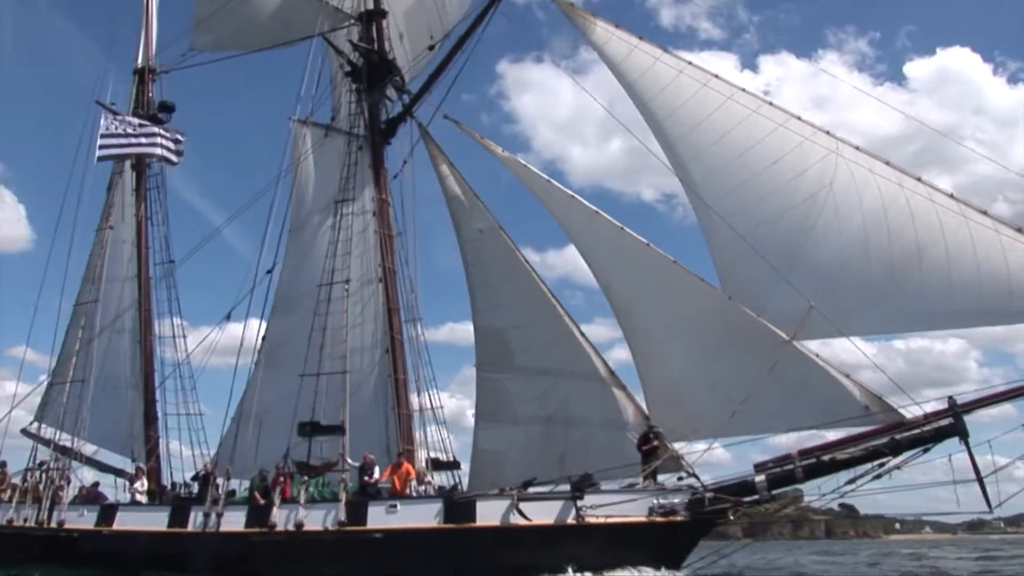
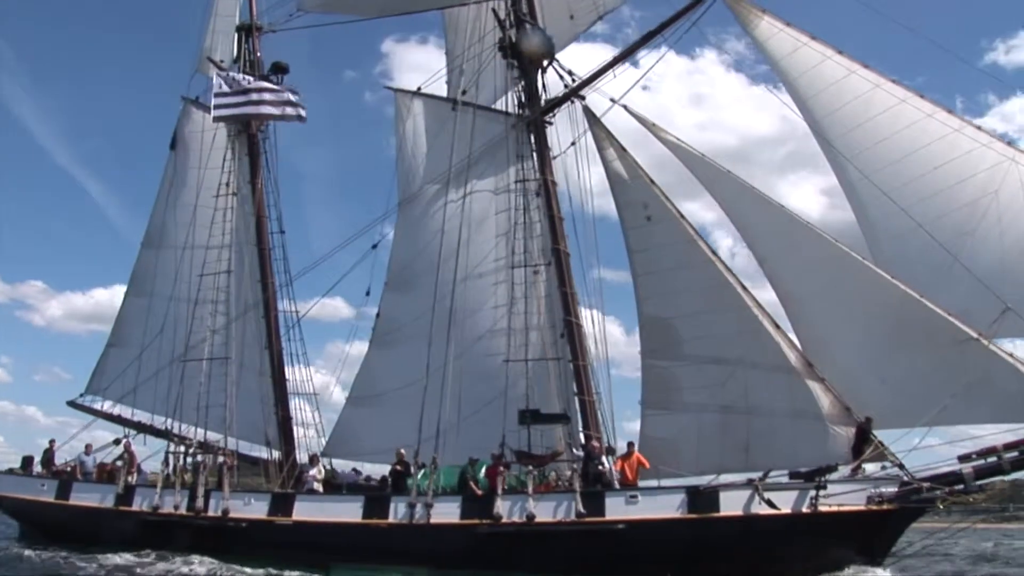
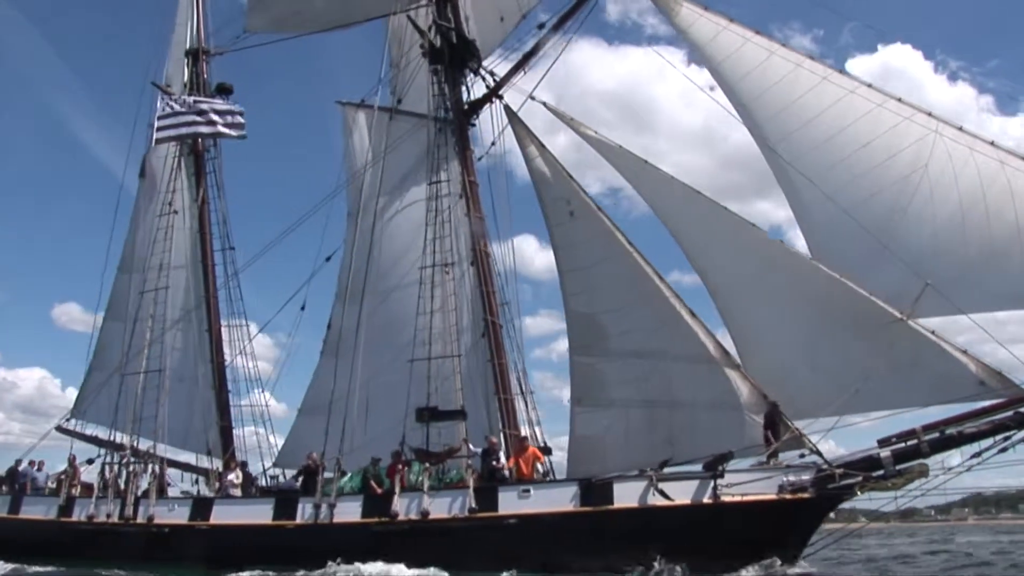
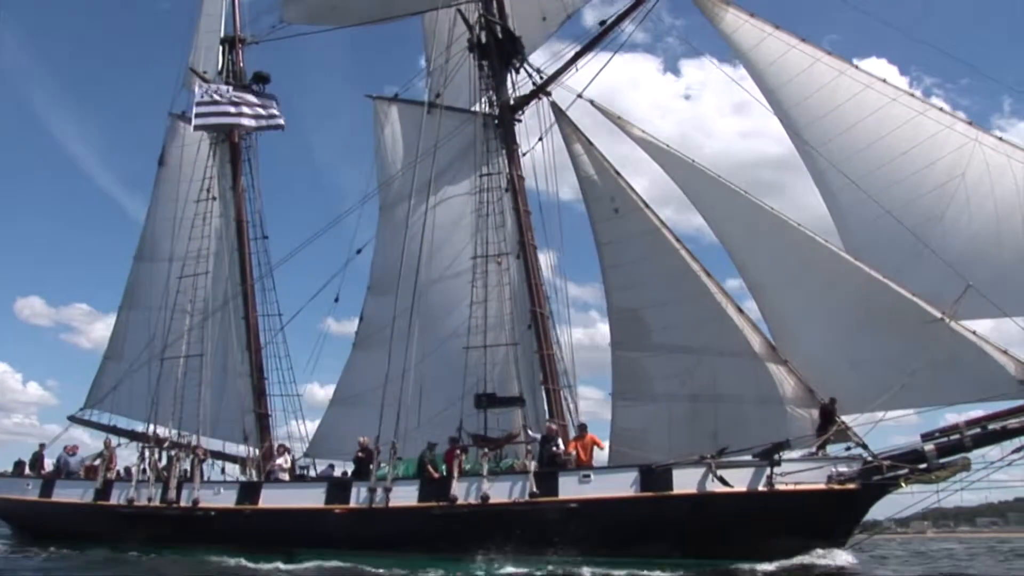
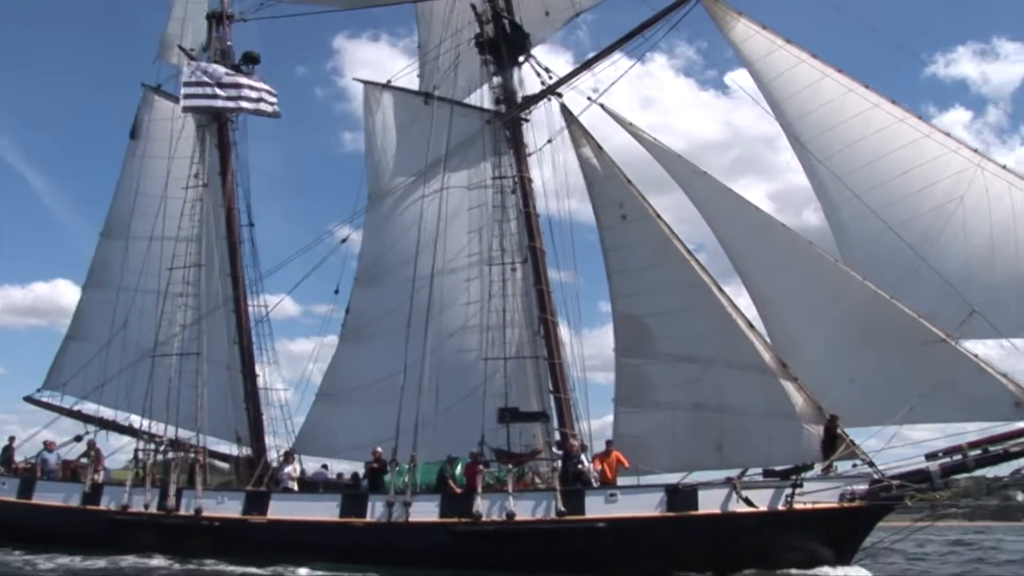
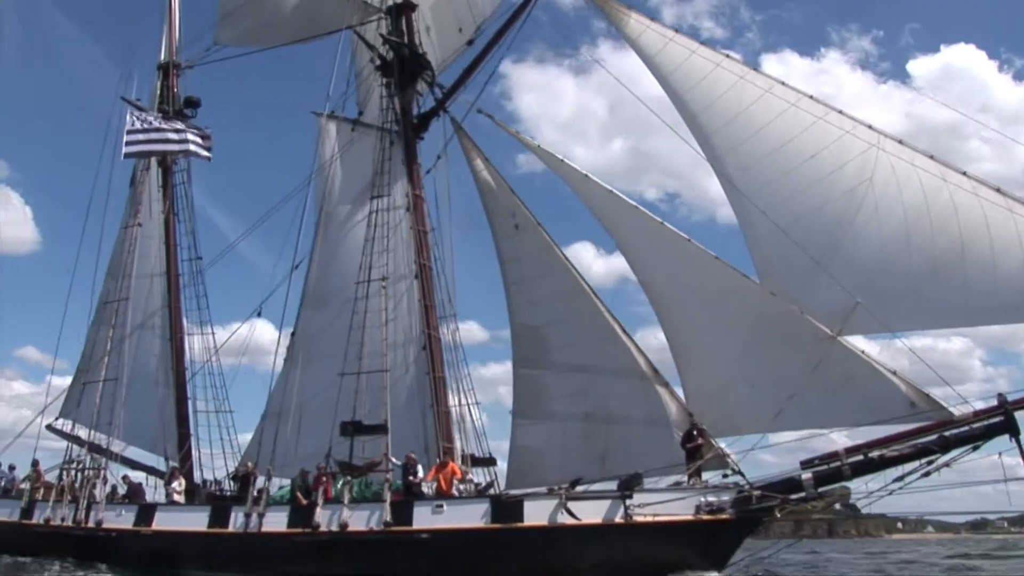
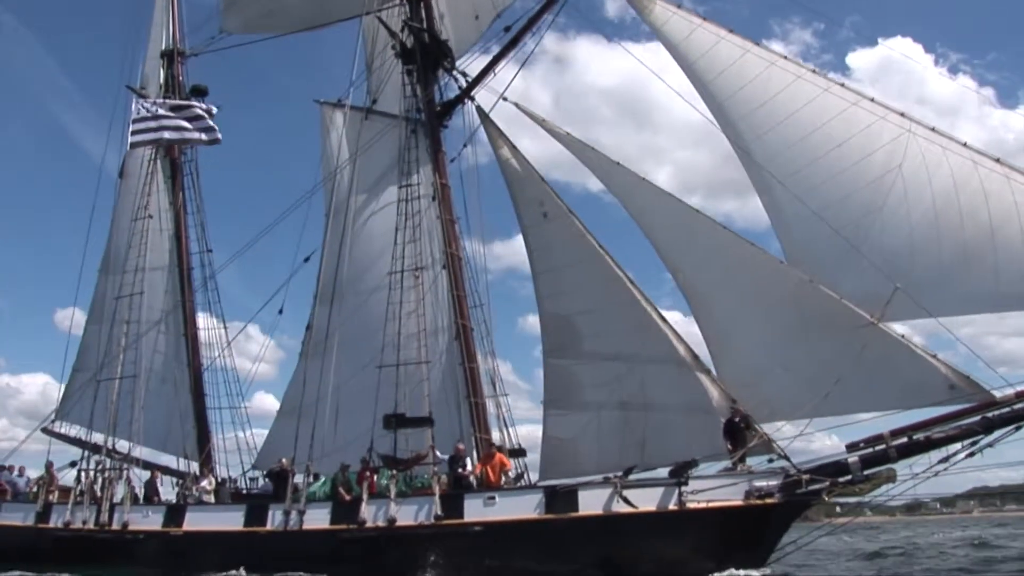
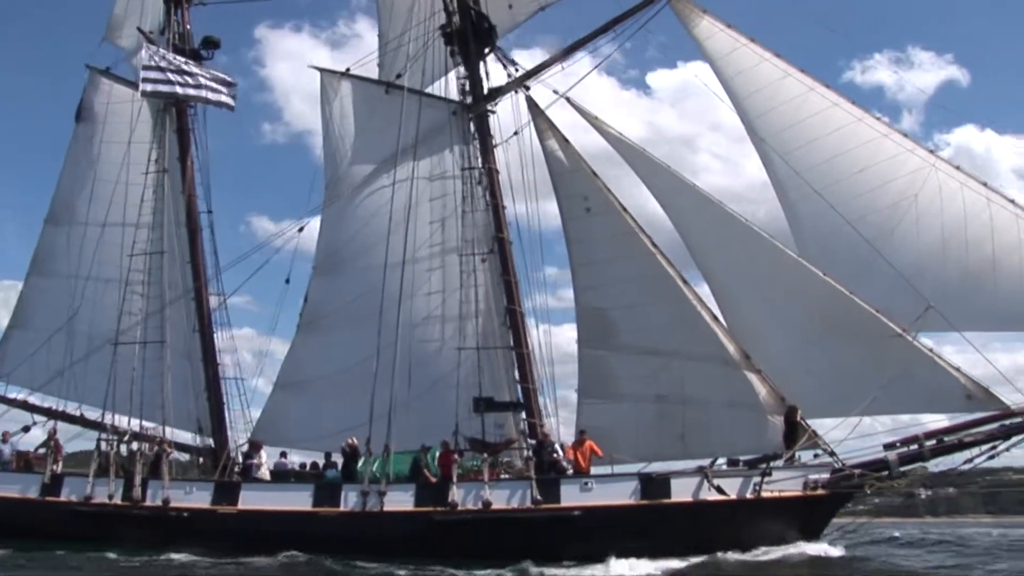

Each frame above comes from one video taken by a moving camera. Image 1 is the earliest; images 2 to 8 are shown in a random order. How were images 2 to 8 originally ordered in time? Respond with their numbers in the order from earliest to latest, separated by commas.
6, 7, 3, 4, 2, 5, 8
